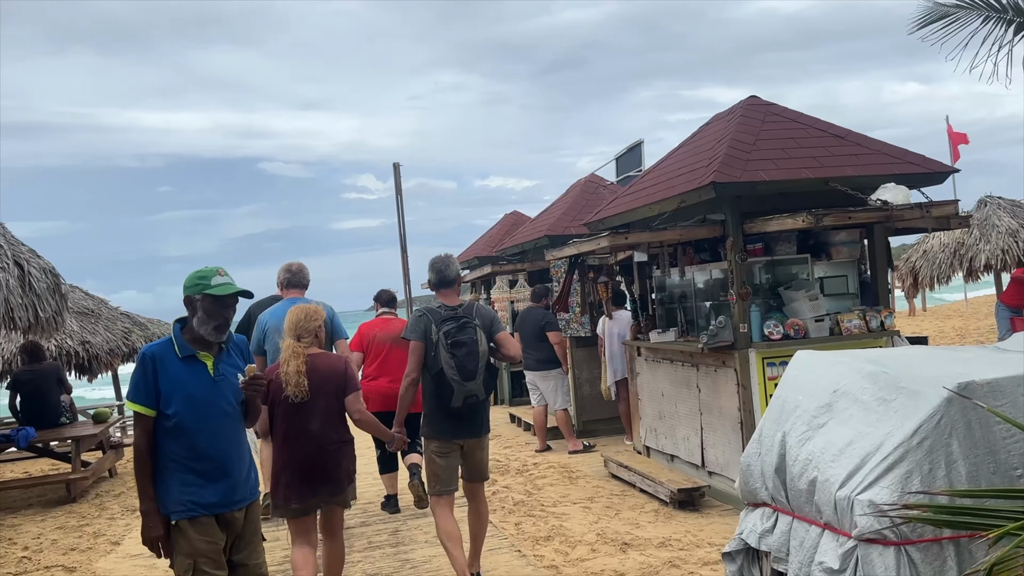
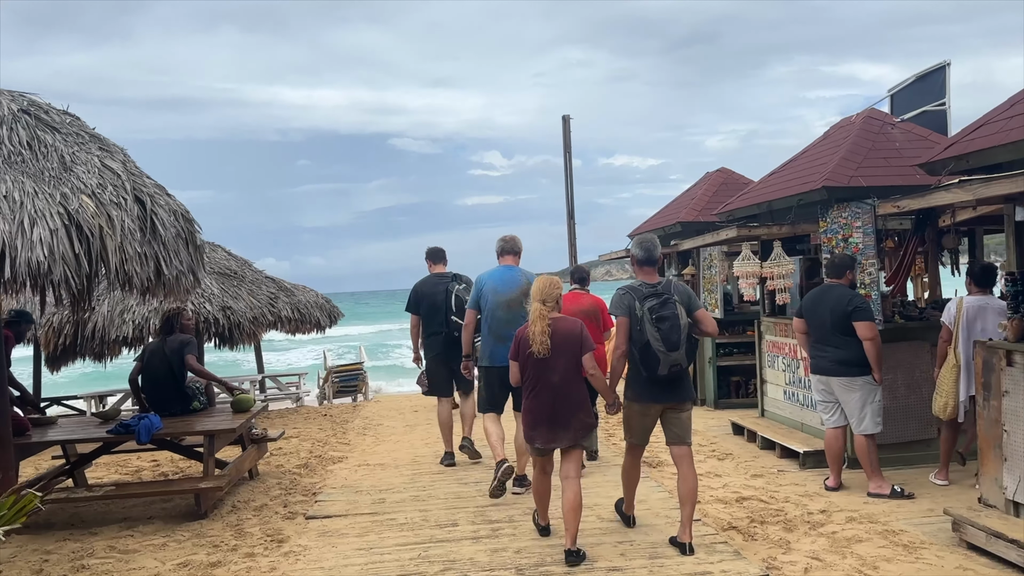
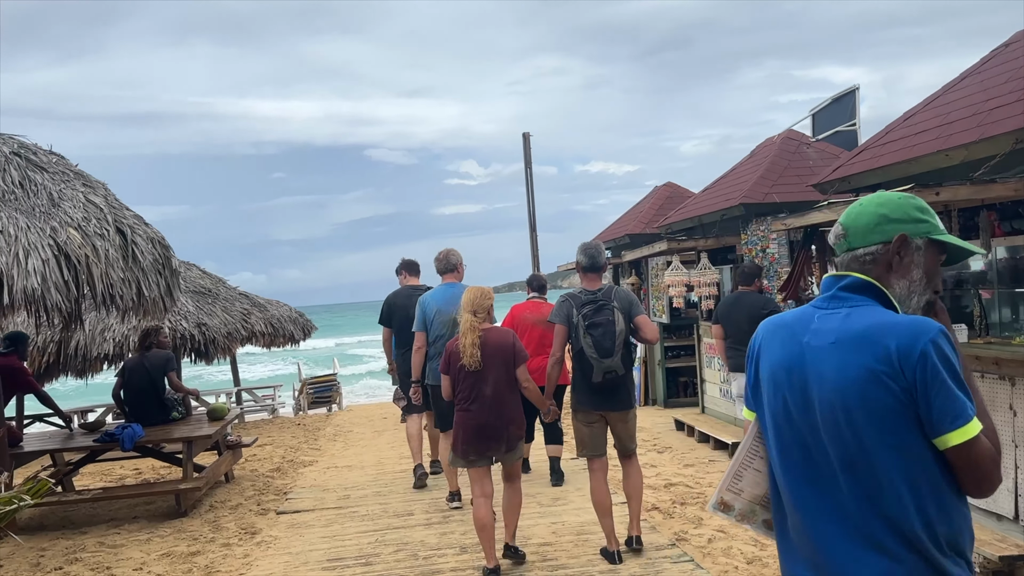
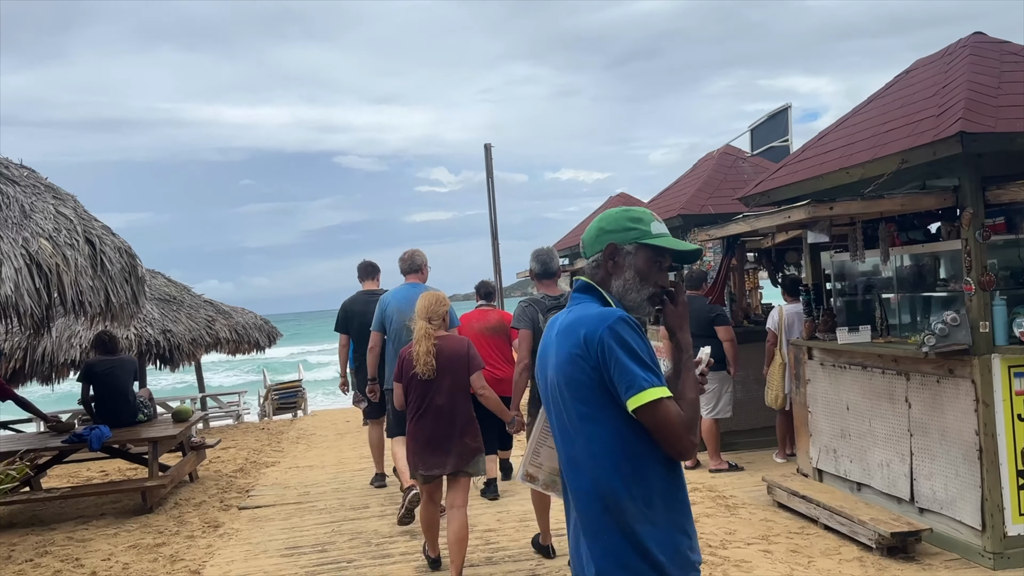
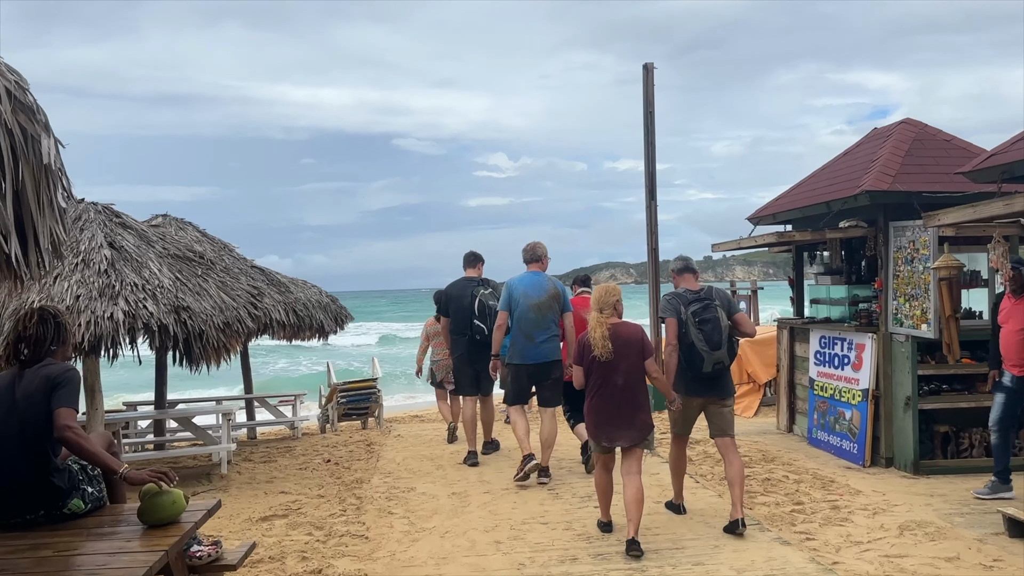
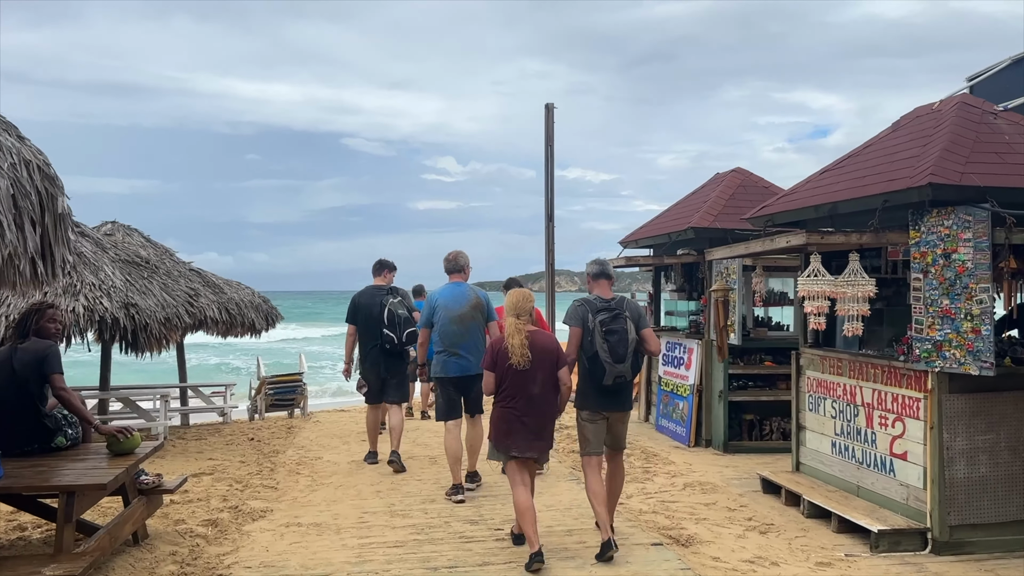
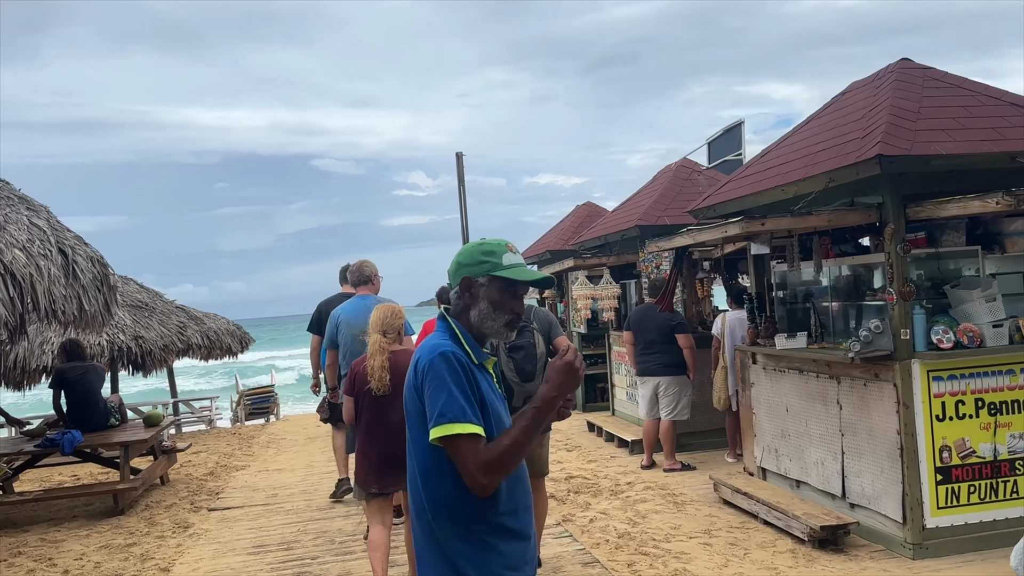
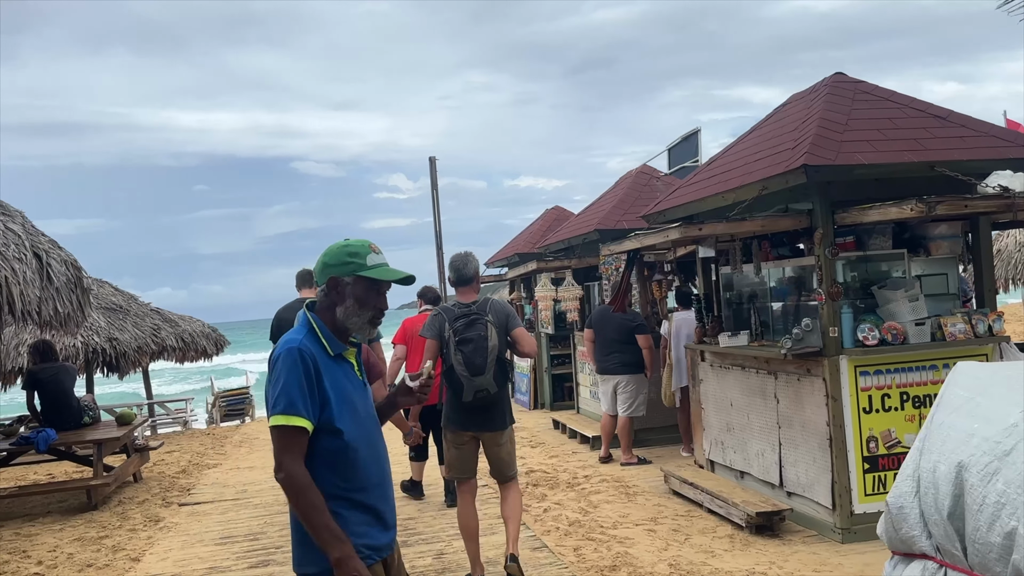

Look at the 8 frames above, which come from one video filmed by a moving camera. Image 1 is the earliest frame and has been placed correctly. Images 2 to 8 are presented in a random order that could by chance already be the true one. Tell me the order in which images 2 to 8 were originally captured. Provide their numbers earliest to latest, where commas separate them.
8, 7, 4, 3, 2, 6, 5
